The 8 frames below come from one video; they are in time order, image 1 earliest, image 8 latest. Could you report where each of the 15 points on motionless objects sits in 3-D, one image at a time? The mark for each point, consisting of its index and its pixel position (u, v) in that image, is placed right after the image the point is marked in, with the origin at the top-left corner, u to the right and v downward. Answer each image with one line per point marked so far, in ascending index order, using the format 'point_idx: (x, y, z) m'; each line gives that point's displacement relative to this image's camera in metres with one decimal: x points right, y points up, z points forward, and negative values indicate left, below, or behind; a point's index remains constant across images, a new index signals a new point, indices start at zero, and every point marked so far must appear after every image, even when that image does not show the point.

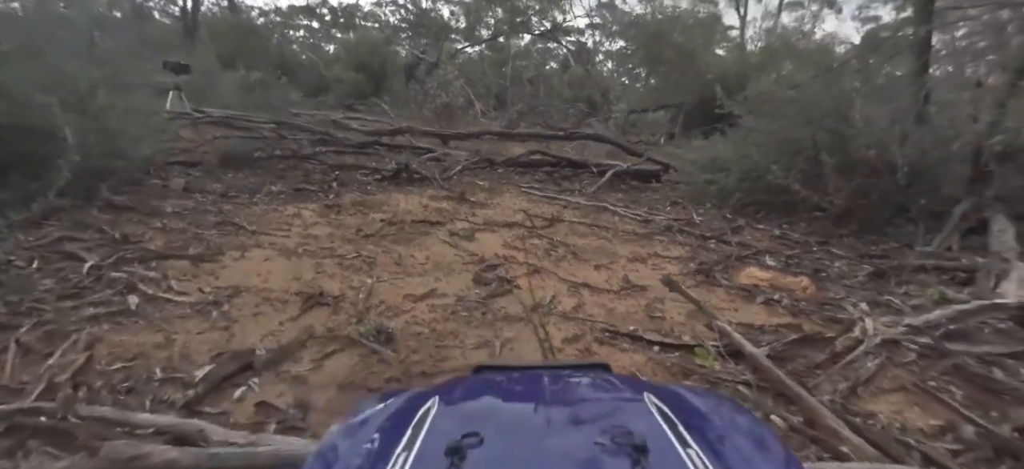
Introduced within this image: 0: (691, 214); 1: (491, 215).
0: (+2.2, +0.3, +6.2) m
1: (-0.2, +0.2, +5.0) m
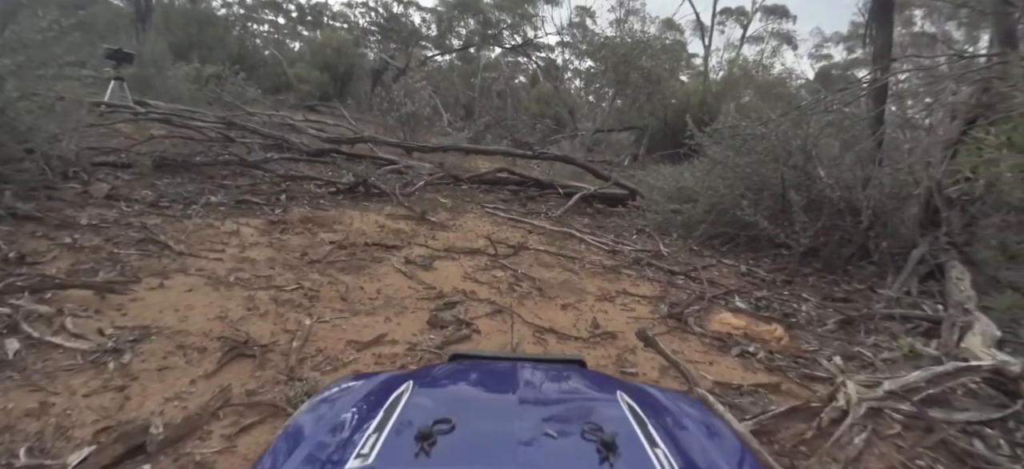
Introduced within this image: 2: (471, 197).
0: (+1.8, -0.1, +6.1) m
1: (-0.6, 0.0, +4.7) m
2: (-0.6, +0.6, +7.5) m
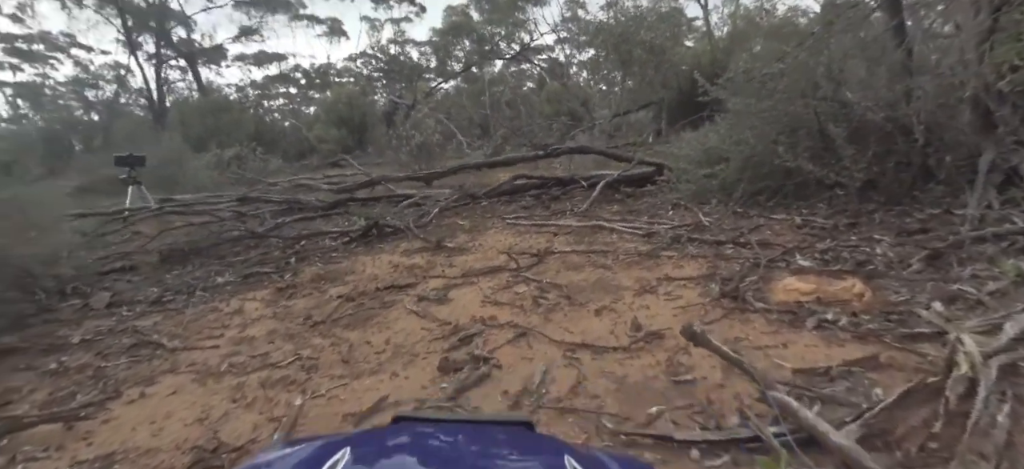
0: (+2.0, +0.2, +5.5) m
1: (-0.4, -0.2, +4.3) m
2: (-0.3, +0.3, +7.1) m
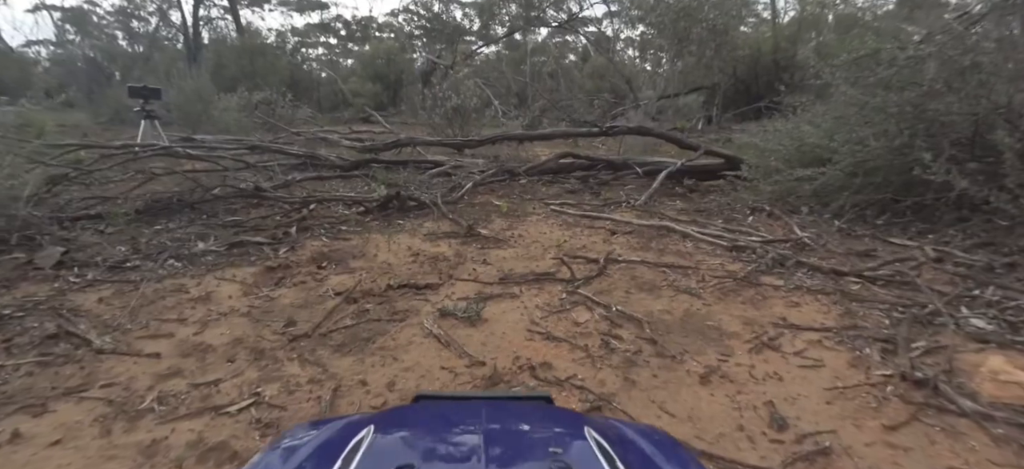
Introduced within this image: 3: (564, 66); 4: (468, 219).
0: (+2.5, +0.1, +4.5) m
1: (0.0, -0.2, +3.4) m
2: (+0.3, +0.5, +6.2) m
3: (+1.7, +5.6, +16.7) m
4: (-0.4, +0.1, +4.5) m
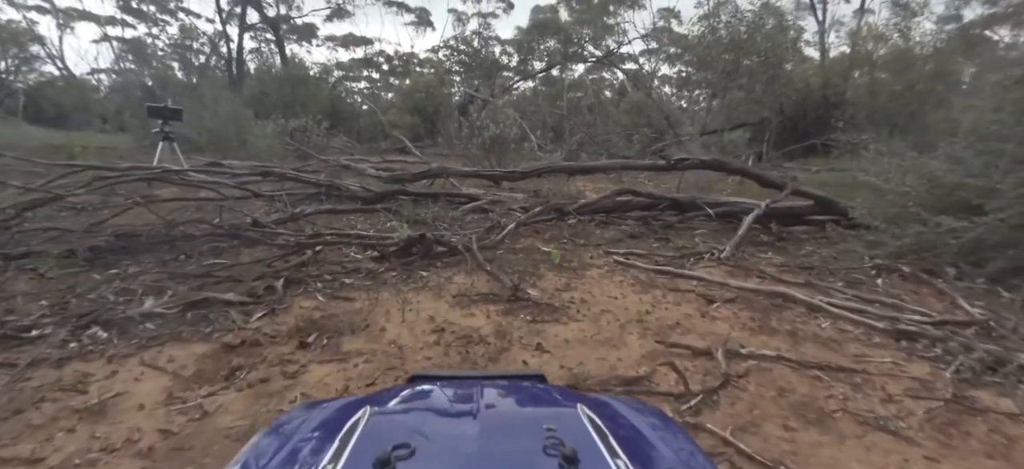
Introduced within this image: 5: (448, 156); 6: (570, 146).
0: (+2.9, -0.4, +3.2) m
1: (+0.3, -0.5, +2.3) m
2: (+0.8, 0.0, +5.1) m
3: (+3.0, +4.3, +15.9) m
4: (0.0, -0.3, +3.5) m
5: (-1.5, +1.9, +11.8) m
6: (+1.5, +2.1, +11.5) m
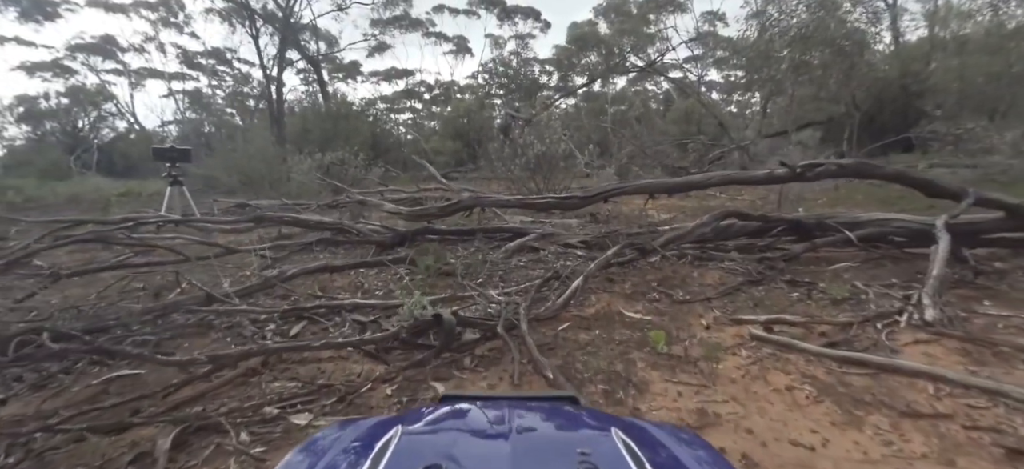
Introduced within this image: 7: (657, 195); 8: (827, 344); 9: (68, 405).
0: (+3.2, -0.6, +1.5) m
1: (+0.5, -0.8, +0.9) m
2: (+1.2, -0.3, +3.6) m
3: (+4.3, +3.7, +14.3) m
4: (+0.3, -0.6, +2.0) m
5: (-0.5, +1.2, +10.6) m
6: (+2.4, +1.5, +9.9) m
7: (+1.2, +0.3, +4.1) m
8: (+1.5, -0.5, +2.4) m
9: (-1.7, -0.6, +1.9) m
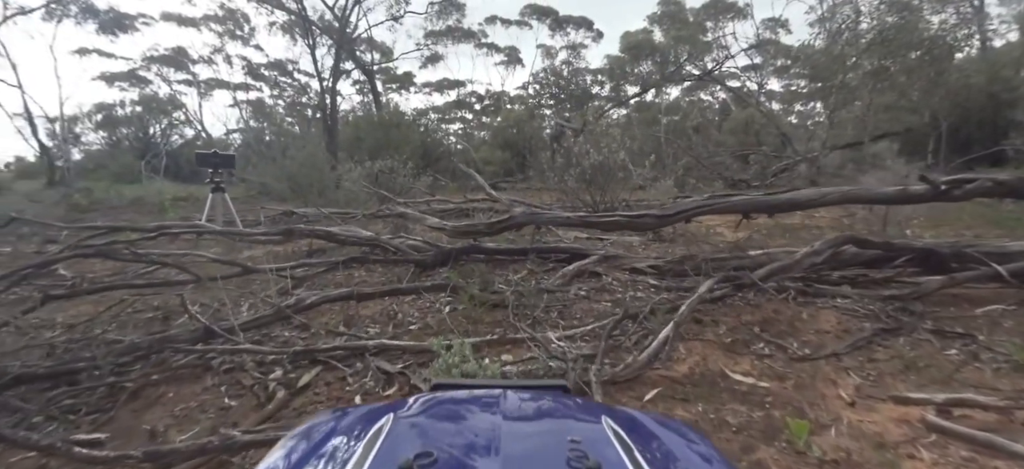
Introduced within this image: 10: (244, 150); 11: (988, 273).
0: (+3.3, -0.8, +0.6) m
1: (+0.6, -0.9, +0.2) m
2: (+1.6, -0.5, +2.8) m
3: (+5.7, +3.2, +13.2) m
4: (+0.5, -0.7, +1.4) m
5: (+0.6, +0.9, +10.0) m
6: (+3.4, +1.2, +9.1) m
7: (+1.6, +0.1, +3.3) m
8: (+1.7, -0.7, +1.6) m
9: (-1.5, -0.7, +1.5) m
10: (-9.9, +3.1, +18.4) m
11: (+3.2, -0.3, +3.3) m
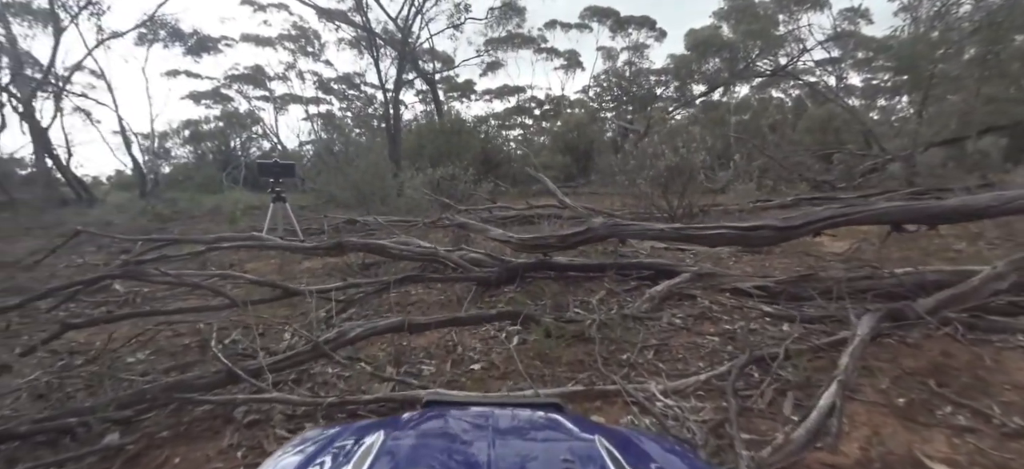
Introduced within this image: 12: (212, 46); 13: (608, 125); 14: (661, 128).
0: (+3.4, -0.8, -0.4) m
1: (+0.7, -0.9, -0.4) m
2: (+2.0, -0.6, +2.1) m
3: (+7.3, +3.1, +12.0) m
4: (+0.7, -0.8, +0.7) m
5: (+1.8, +0.8, +9.3) m
6: (+4.5, +1.0, +8.1) m
7: (+2.0, 0.0, +2.6) m
8: (+1.9, -0.7, +0.9) m
9: (-1.3, -0.8, +1.1) m
10: (-7.6, +2.8, +18.9) m
11: (+3.6, -0.3, +2.3) m
12: (-10.7, +6.8, +17.7) m
13: (+2.7, +3.1, +13.5) m
14: (+2.7, +1.9, +9.0) m
